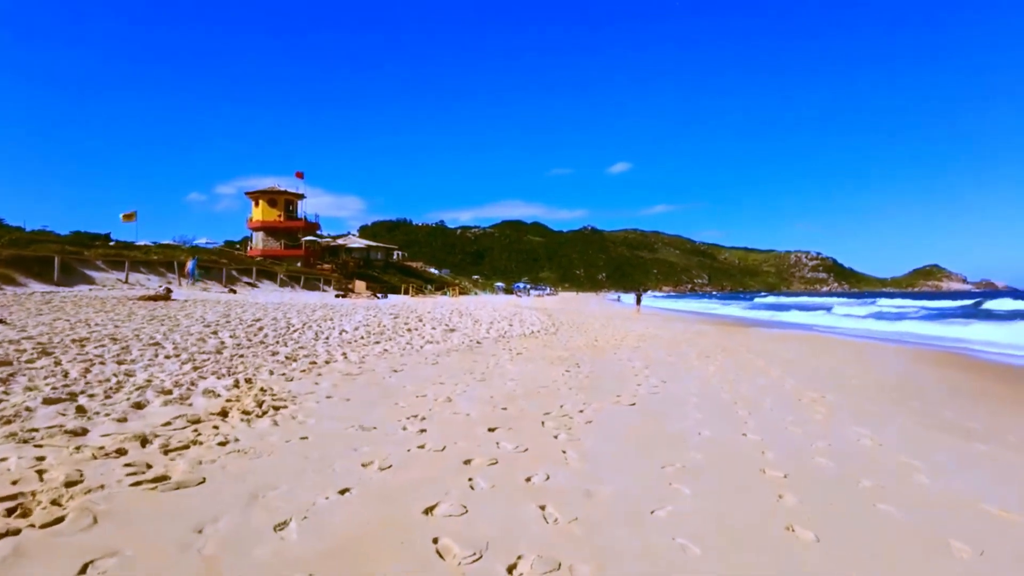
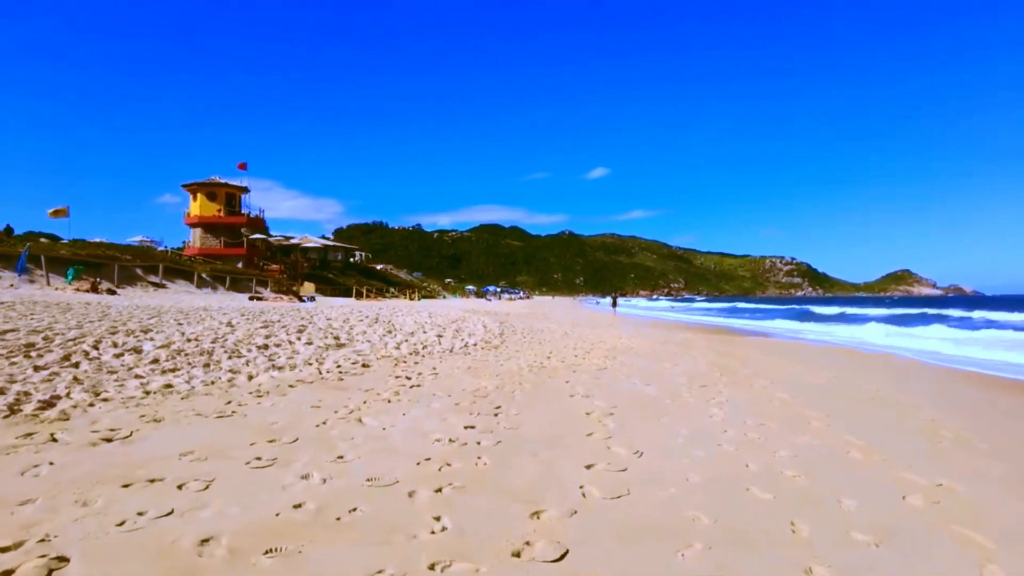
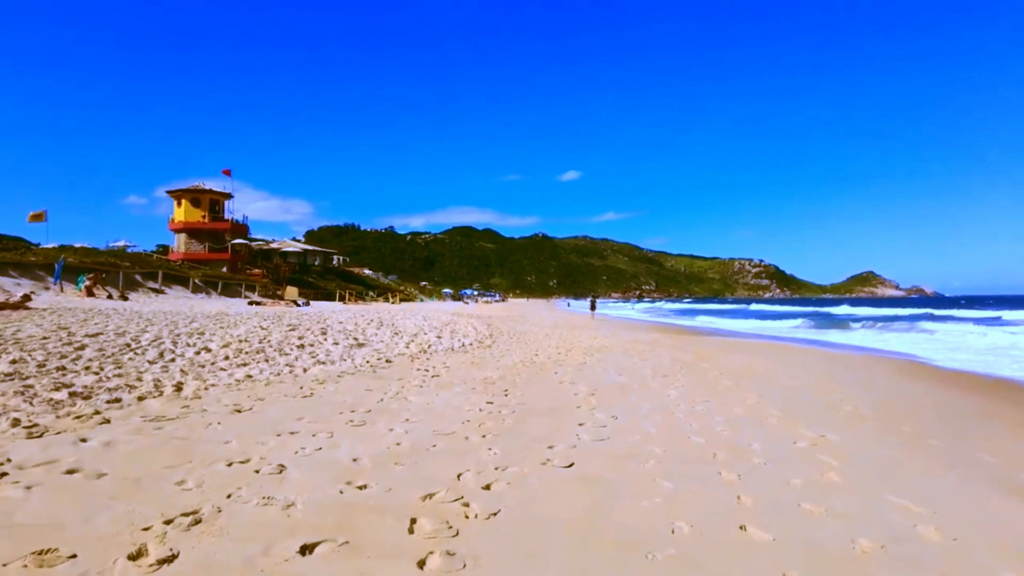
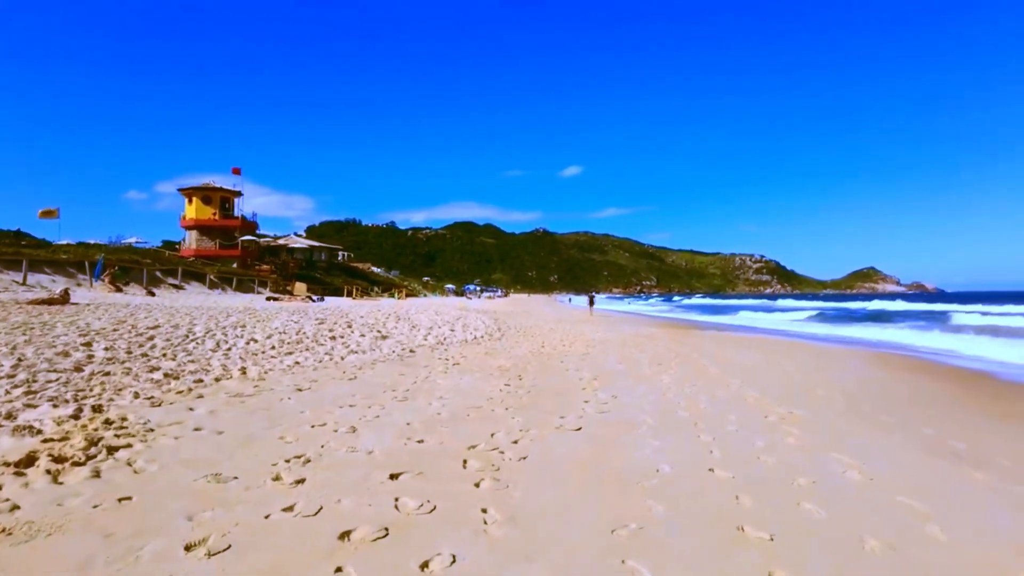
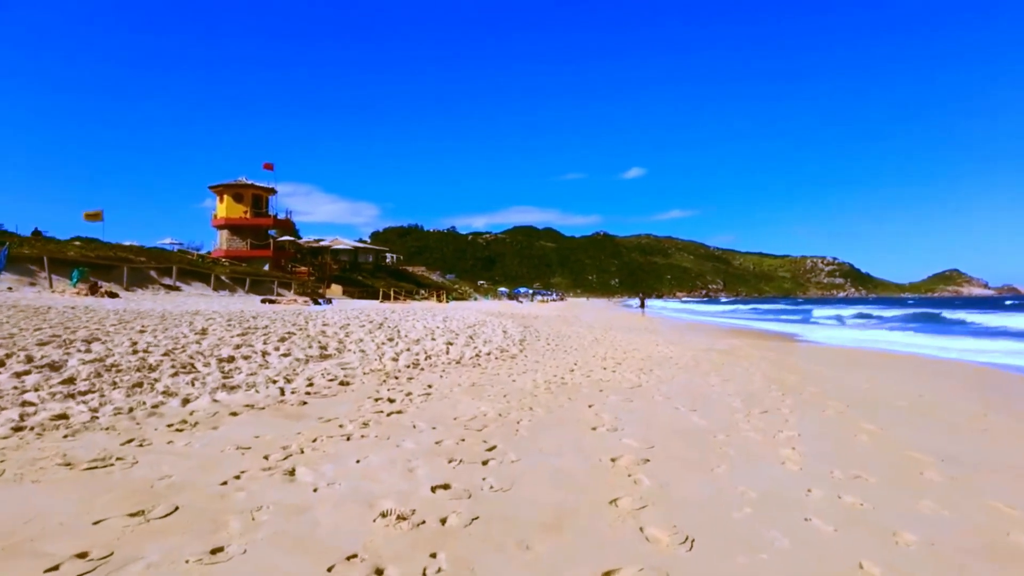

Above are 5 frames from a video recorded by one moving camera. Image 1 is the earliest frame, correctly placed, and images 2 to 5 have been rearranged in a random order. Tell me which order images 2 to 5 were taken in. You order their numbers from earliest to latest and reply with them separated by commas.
4, 3, 2, 5
